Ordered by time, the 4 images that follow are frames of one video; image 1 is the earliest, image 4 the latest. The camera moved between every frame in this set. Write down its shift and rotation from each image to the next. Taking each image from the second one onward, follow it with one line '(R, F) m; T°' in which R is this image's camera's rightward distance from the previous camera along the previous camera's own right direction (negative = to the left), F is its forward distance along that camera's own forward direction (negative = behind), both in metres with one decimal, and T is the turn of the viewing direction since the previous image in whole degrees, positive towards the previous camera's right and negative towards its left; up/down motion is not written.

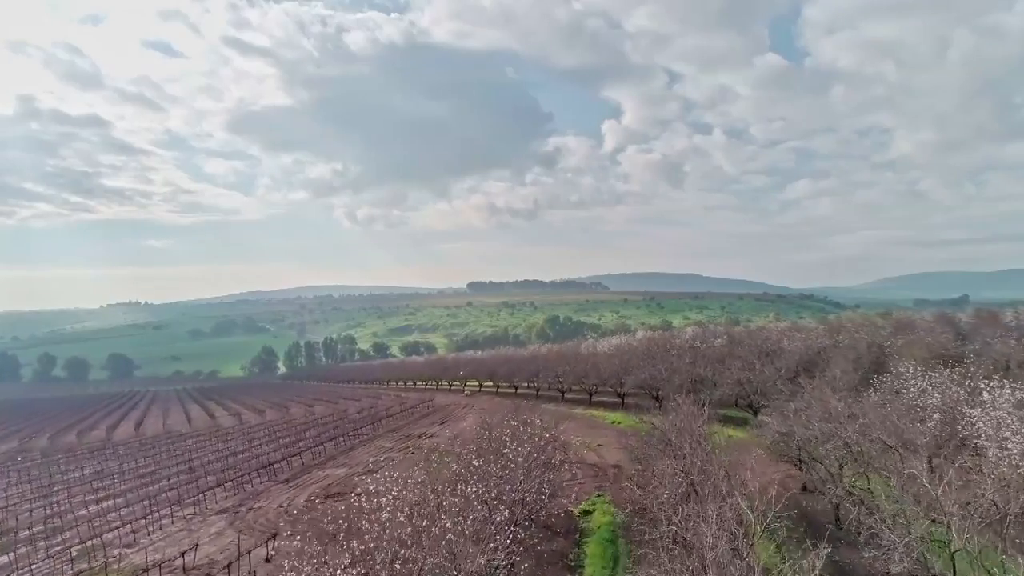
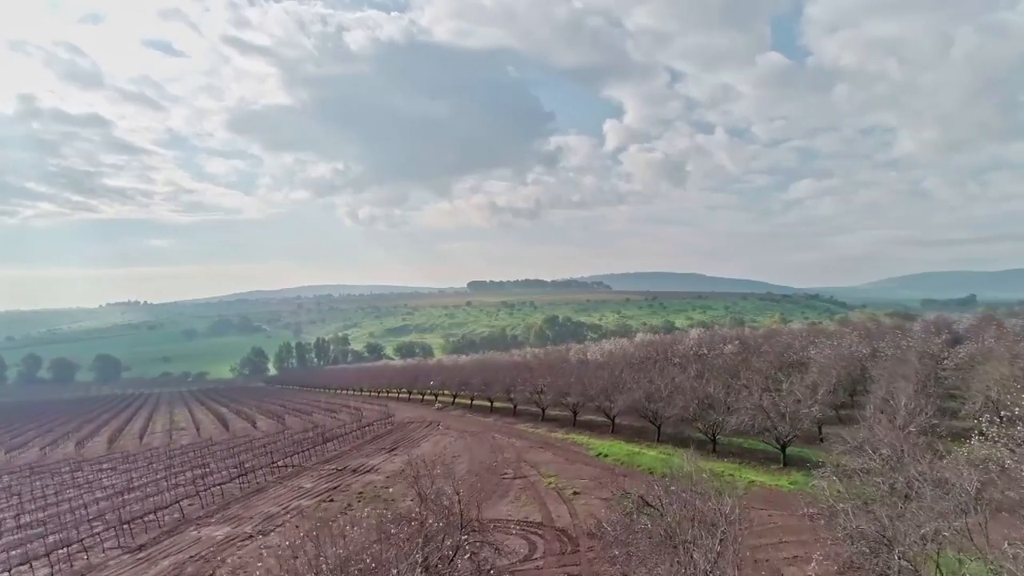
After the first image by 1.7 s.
(+3.6, +11.5) m; 0°
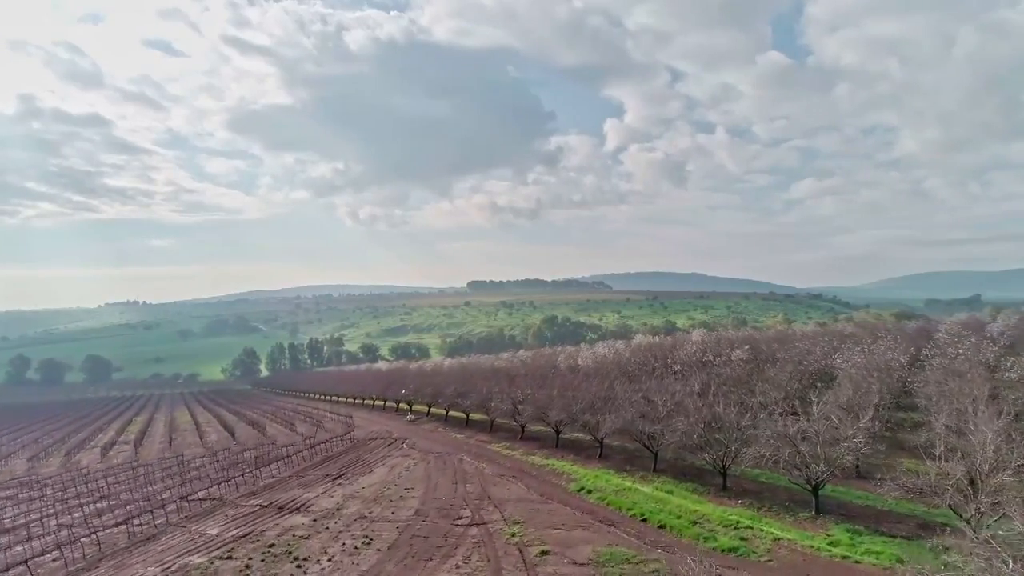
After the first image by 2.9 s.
(+2.7, +8.3) m; 0°
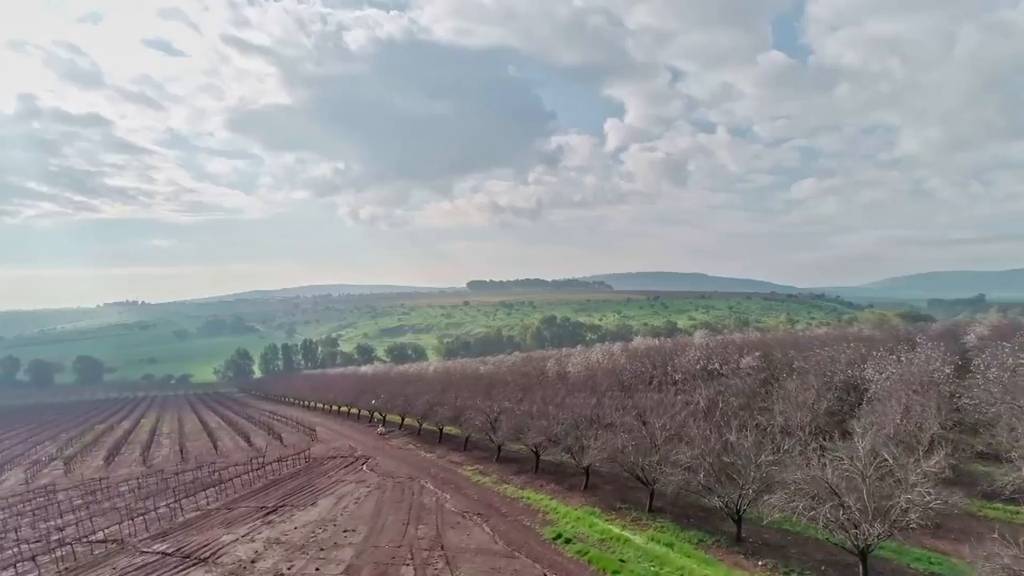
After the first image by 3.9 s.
(+2.3, +7.1) m; 0°
